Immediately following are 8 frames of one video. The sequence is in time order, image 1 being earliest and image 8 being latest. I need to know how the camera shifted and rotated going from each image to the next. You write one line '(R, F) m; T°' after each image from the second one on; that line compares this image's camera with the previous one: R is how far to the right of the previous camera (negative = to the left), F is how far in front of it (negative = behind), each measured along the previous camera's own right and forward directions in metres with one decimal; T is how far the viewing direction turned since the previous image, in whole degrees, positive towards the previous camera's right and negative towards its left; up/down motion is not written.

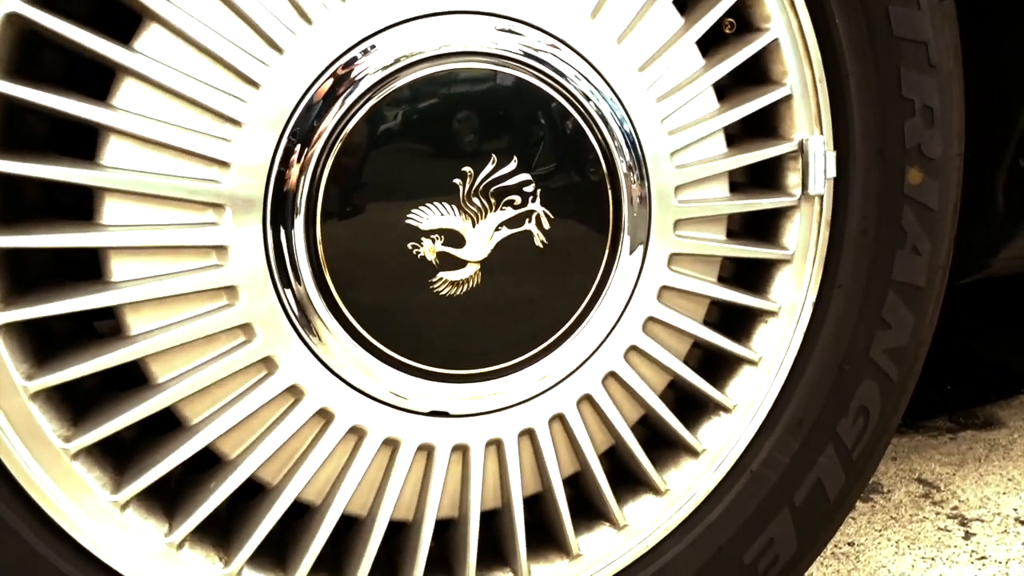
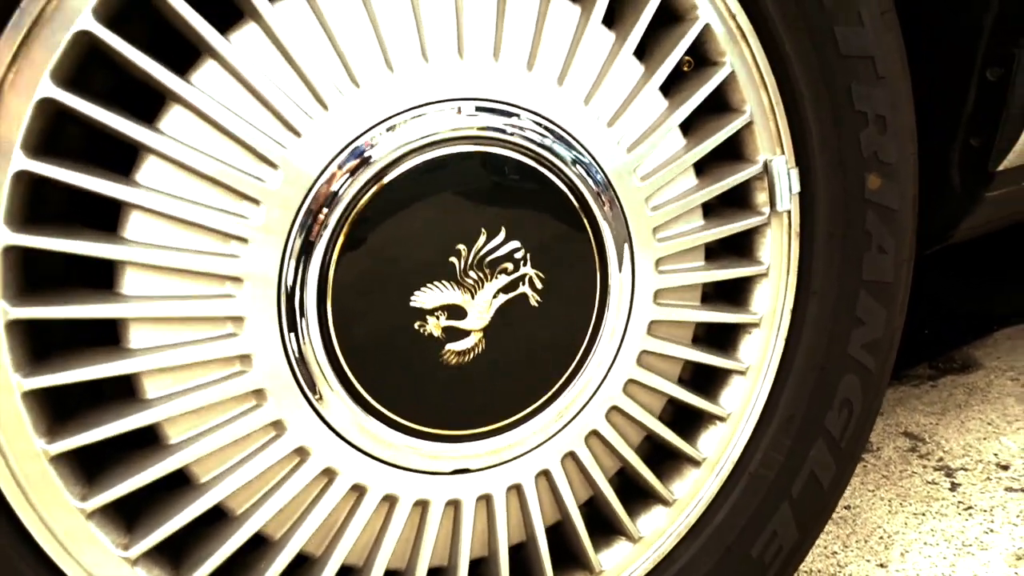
(0.0, 0.0) m; +1°
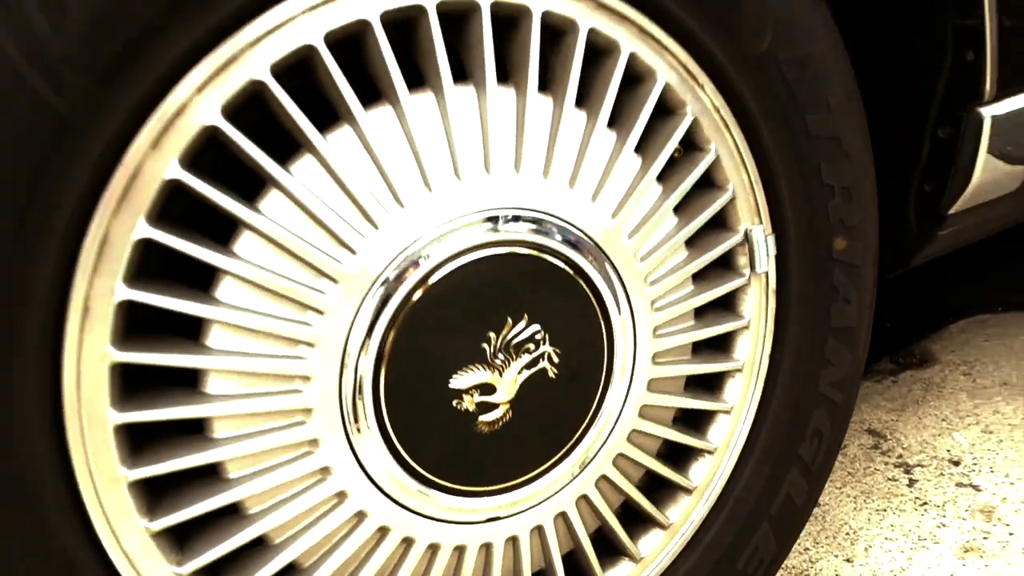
(0.0, -0.1) m; +2°
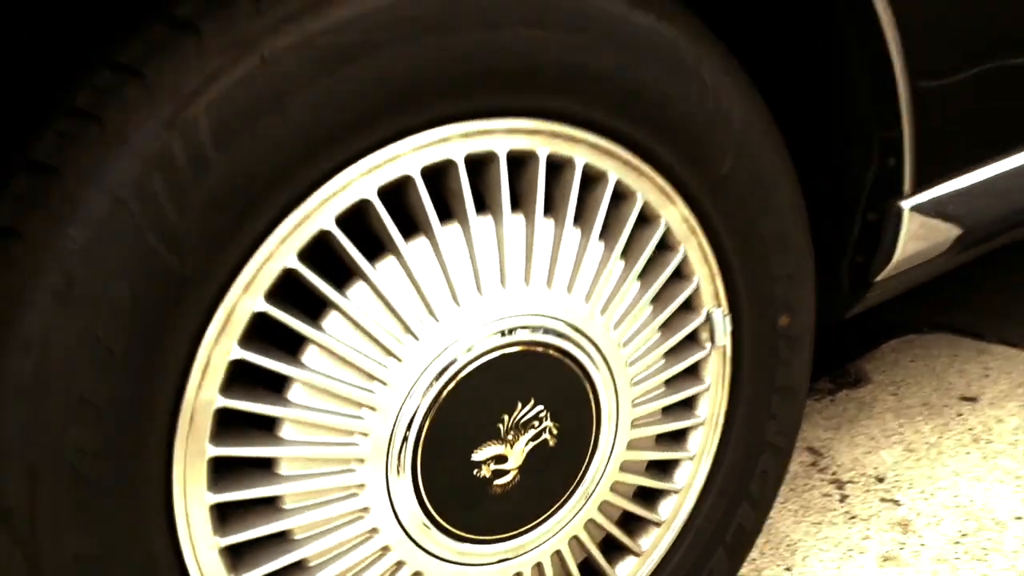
(0.0, -0.1) m; +3°
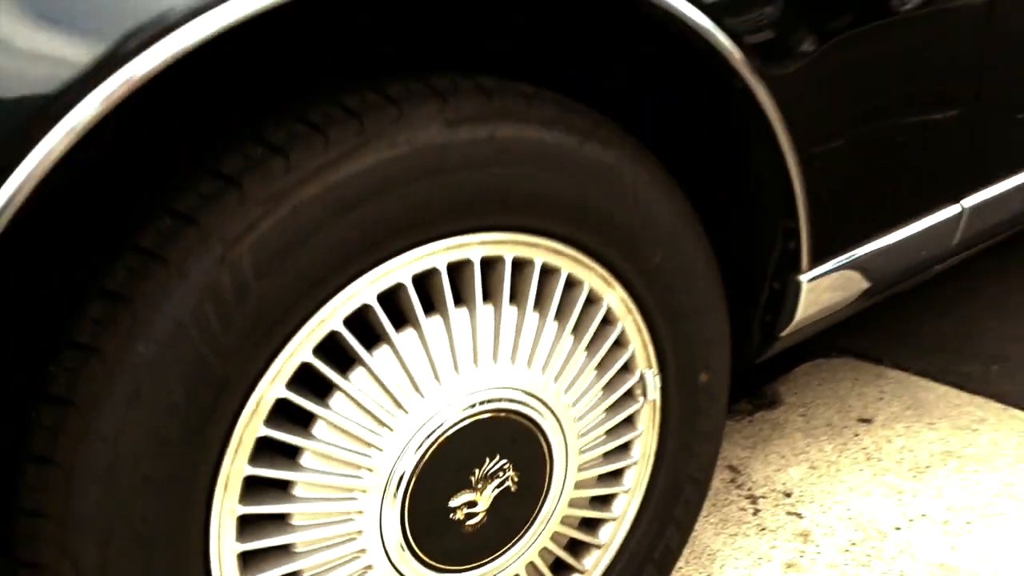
(0.0, -0.2) m; +4°
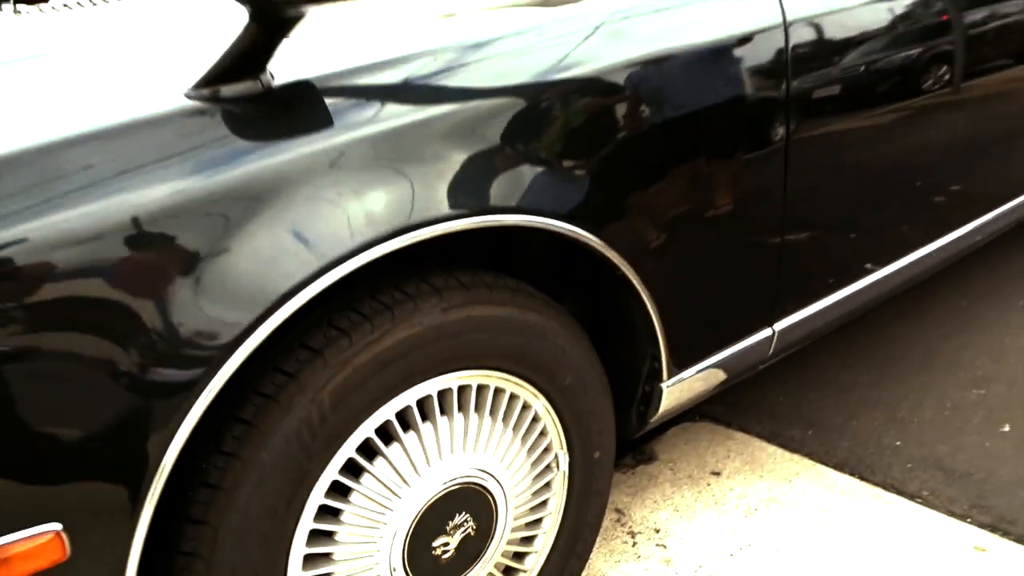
(-0.1, -0.5) m; +7°
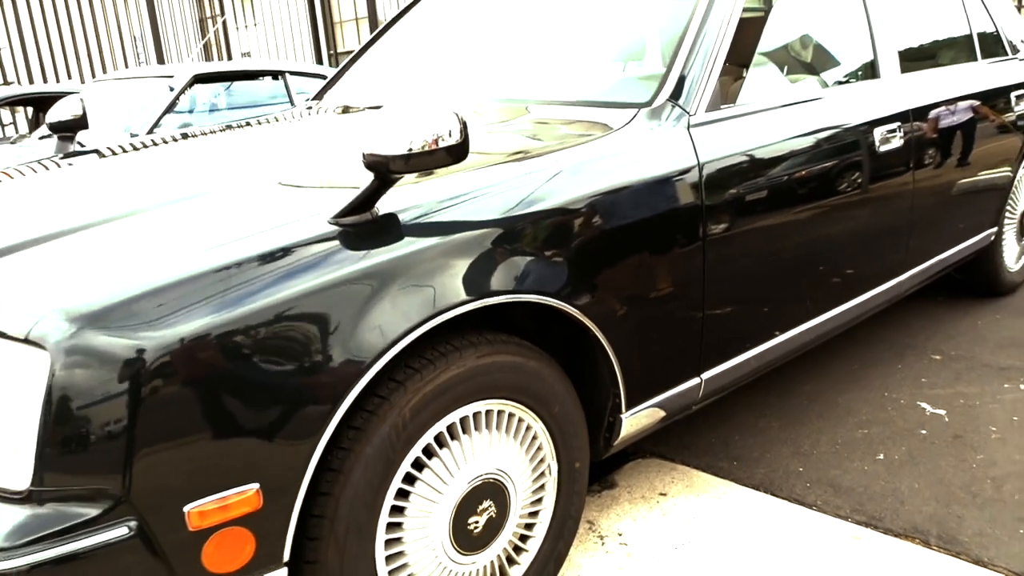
(-0.1, -0.7) m; +4°
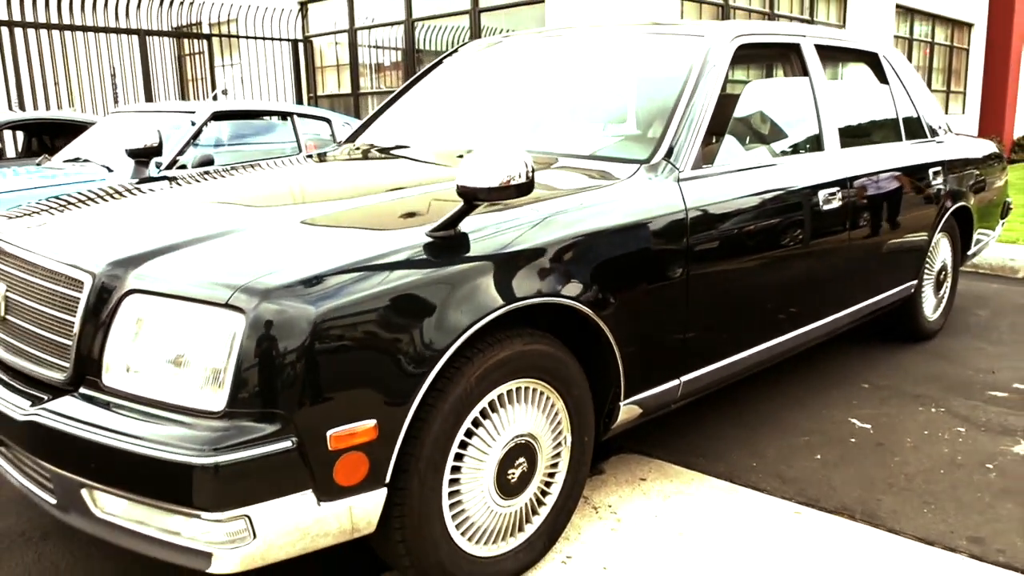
(-0.3, -0.6) m; +4°
